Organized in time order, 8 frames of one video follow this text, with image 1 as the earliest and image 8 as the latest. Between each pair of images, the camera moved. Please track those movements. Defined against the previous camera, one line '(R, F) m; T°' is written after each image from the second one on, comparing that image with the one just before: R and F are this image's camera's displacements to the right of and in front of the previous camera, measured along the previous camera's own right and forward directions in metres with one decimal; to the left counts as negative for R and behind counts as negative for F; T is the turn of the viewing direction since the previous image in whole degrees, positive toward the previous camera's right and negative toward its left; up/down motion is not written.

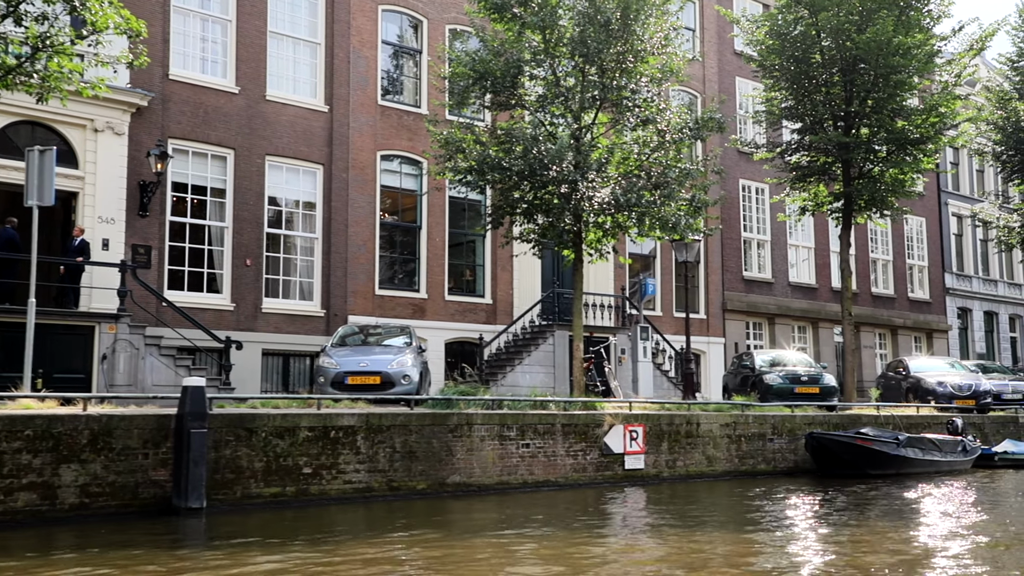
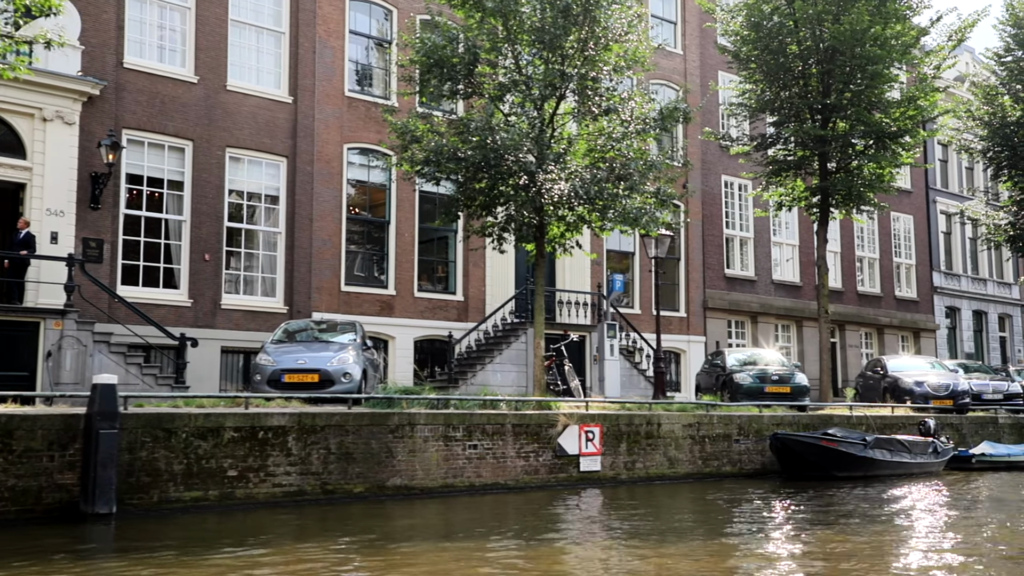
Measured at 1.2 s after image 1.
(+0.6, +0.6) m; 0°
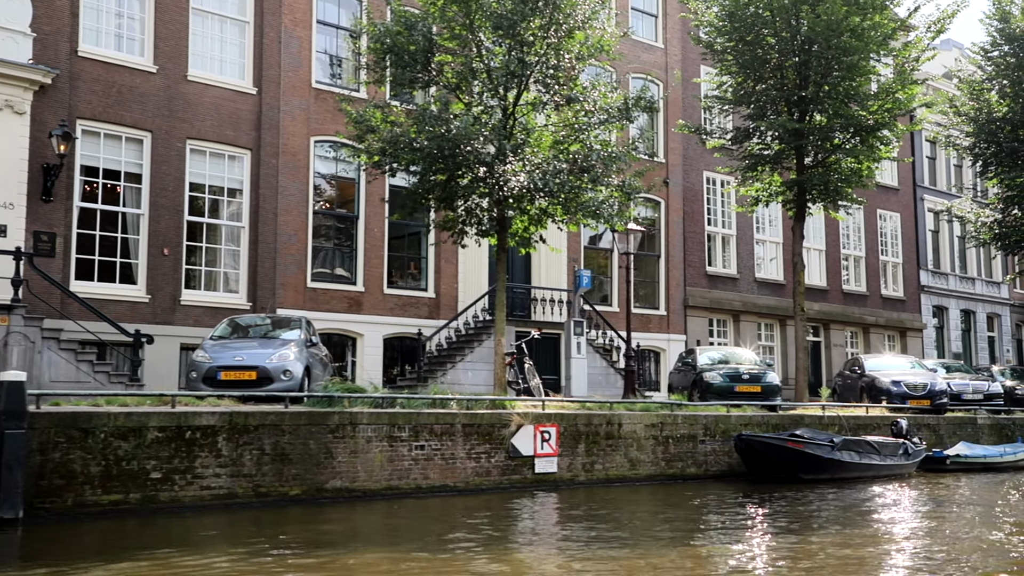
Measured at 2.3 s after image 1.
(+0.6, +0.5) m; 0°
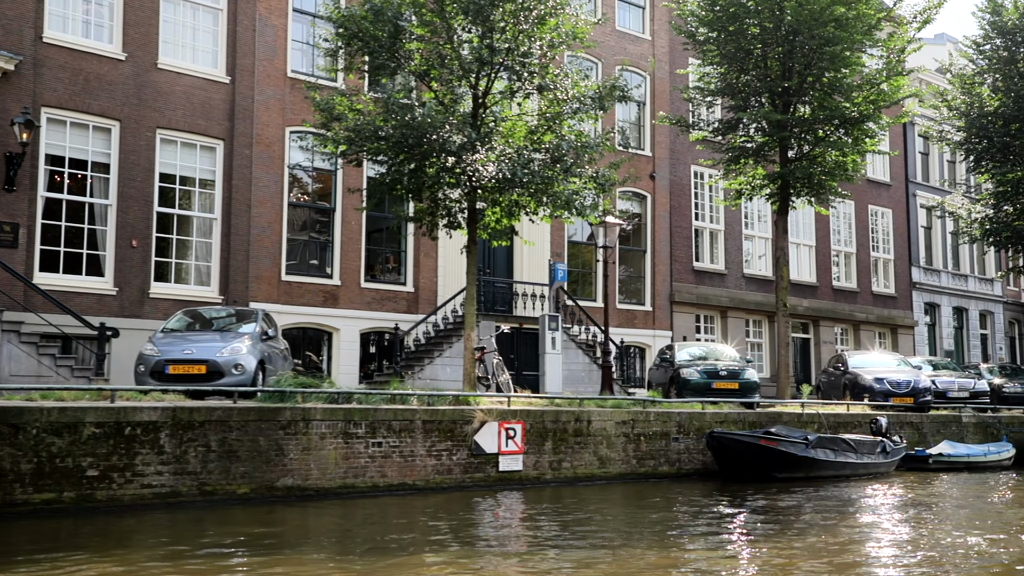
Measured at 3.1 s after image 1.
(+0.4, +0.4) m; 0°
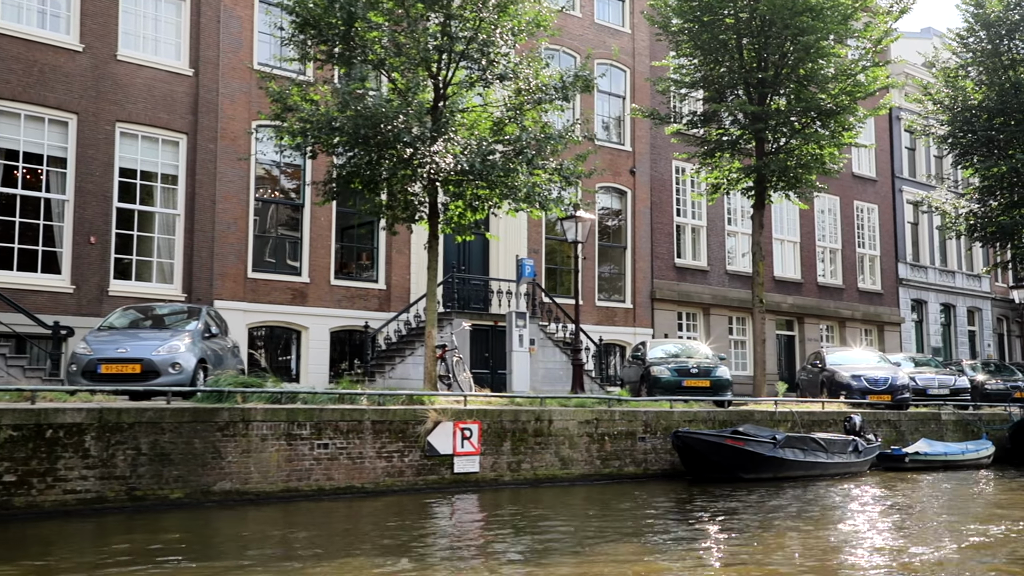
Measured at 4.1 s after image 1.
(+0.5, +0.5) m; 0°
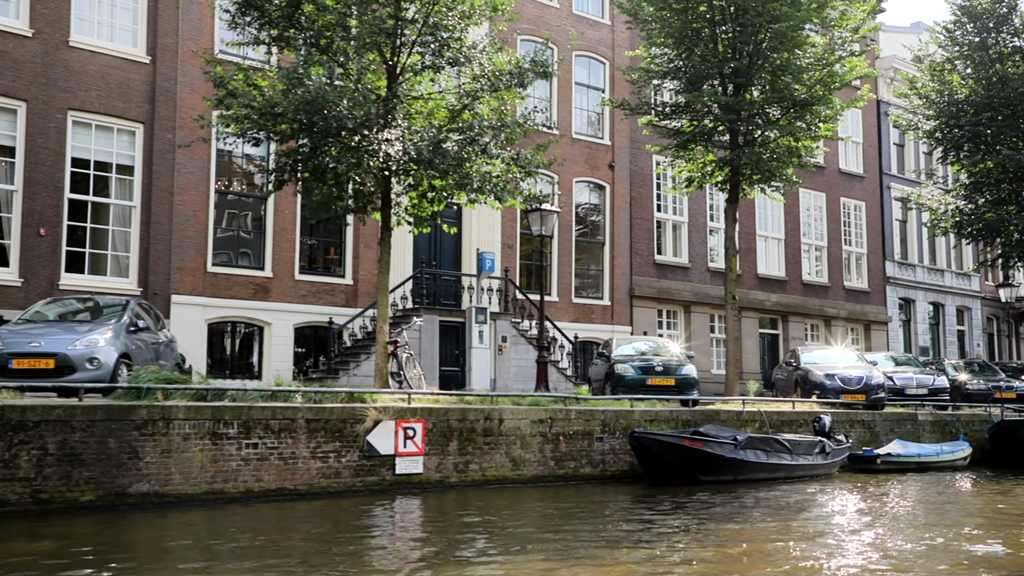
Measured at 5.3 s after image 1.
(+0.6, +0.6) m; 0°
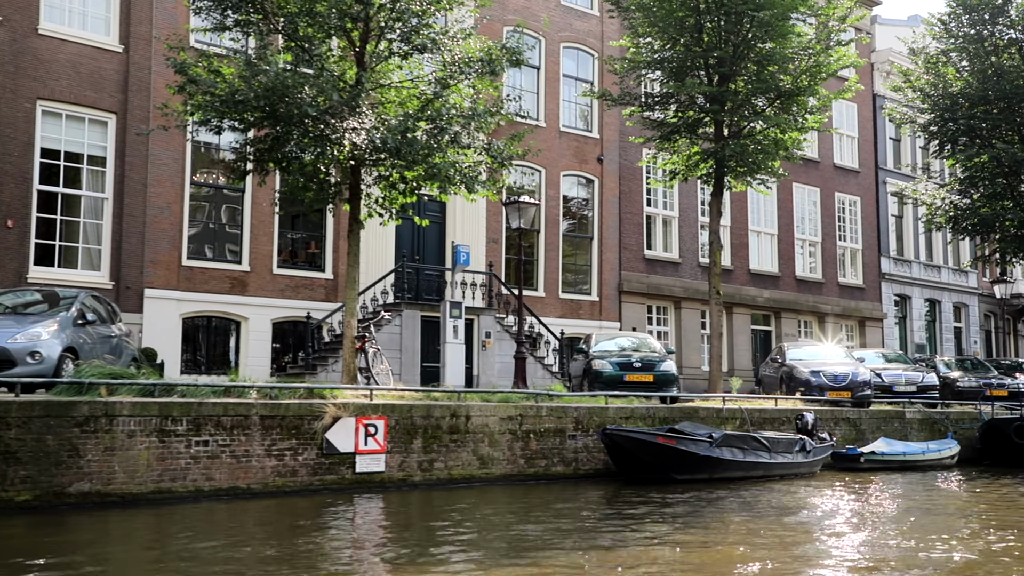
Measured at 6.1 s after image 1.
(+0.4, +0.4) m; 0°
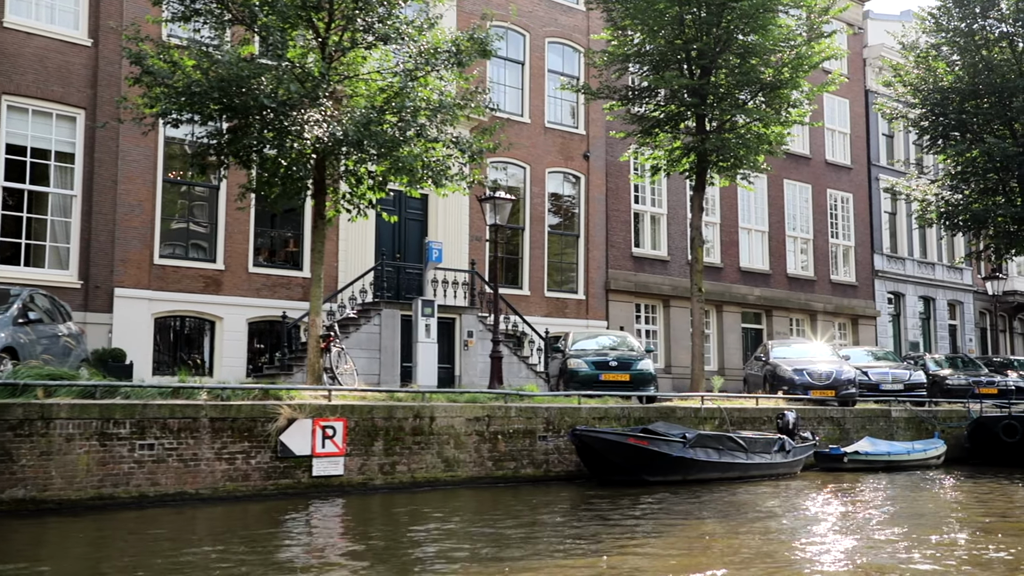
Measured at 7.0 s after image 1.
(+0.4, +0.4) m; 0°
